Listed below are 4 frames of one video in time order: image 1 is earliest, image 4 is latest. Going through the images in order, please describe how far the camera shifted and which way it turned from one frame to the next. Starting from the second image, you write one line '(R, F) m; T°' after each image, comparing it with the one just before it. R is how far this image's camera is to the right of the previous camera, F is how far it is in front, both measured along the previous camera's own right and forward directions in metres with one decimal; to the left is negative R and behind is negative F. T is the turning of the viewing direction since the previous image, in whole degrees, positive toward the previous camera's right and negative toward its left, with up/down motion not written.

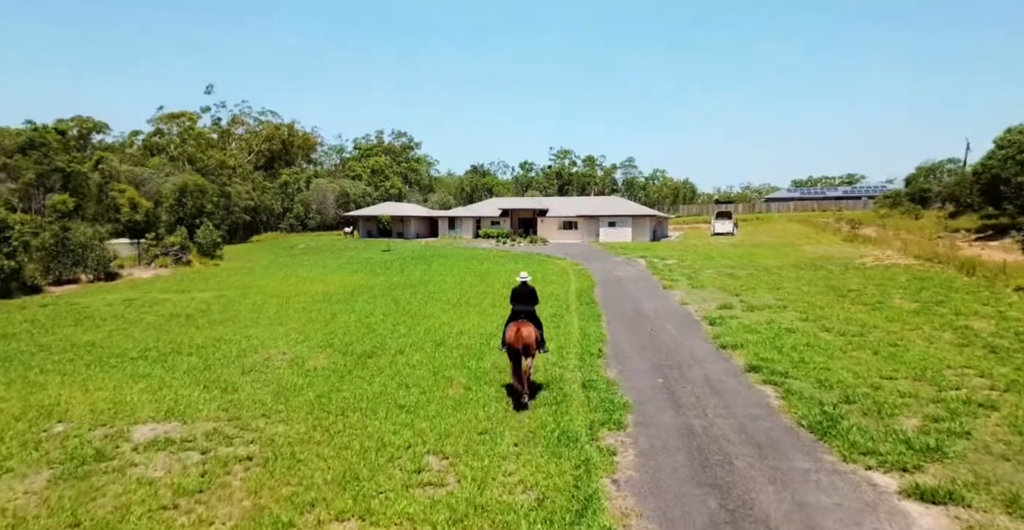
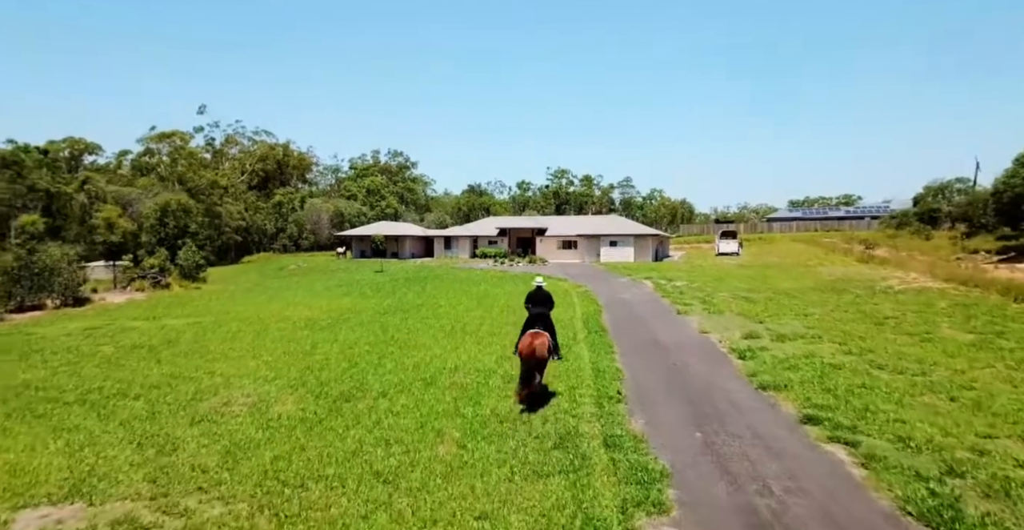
(-0.1, +2.0) m; 0°
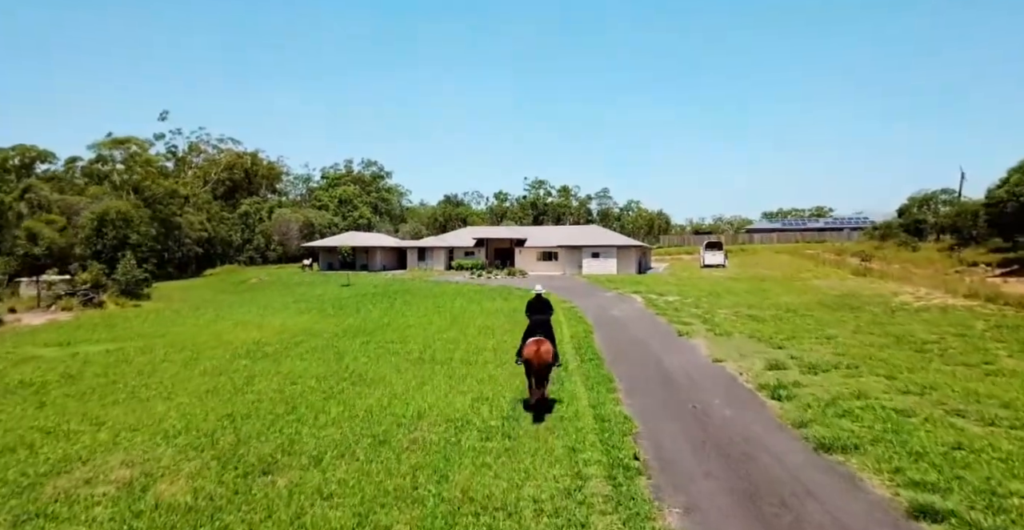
(0.0, +3.1) m; +2°
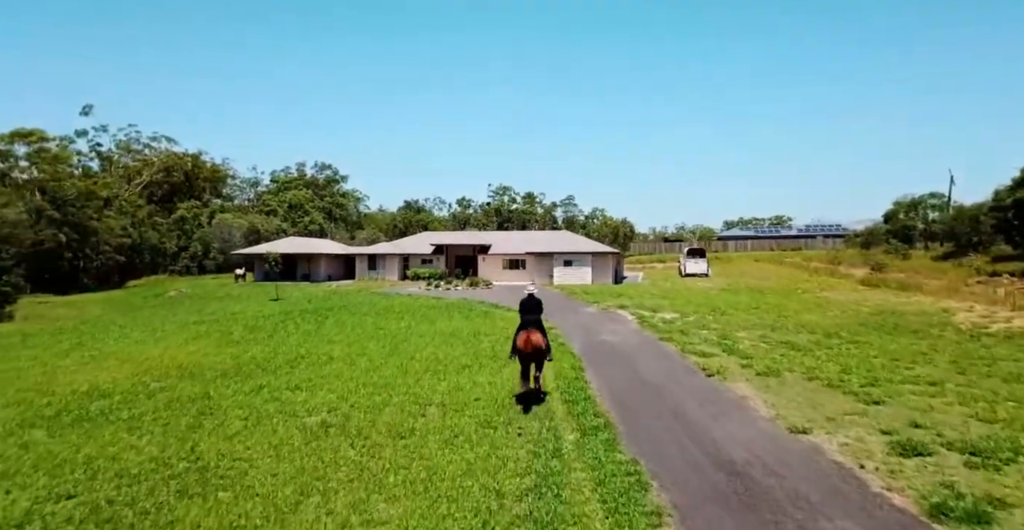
(+0.1, +6.4) m; +3°
